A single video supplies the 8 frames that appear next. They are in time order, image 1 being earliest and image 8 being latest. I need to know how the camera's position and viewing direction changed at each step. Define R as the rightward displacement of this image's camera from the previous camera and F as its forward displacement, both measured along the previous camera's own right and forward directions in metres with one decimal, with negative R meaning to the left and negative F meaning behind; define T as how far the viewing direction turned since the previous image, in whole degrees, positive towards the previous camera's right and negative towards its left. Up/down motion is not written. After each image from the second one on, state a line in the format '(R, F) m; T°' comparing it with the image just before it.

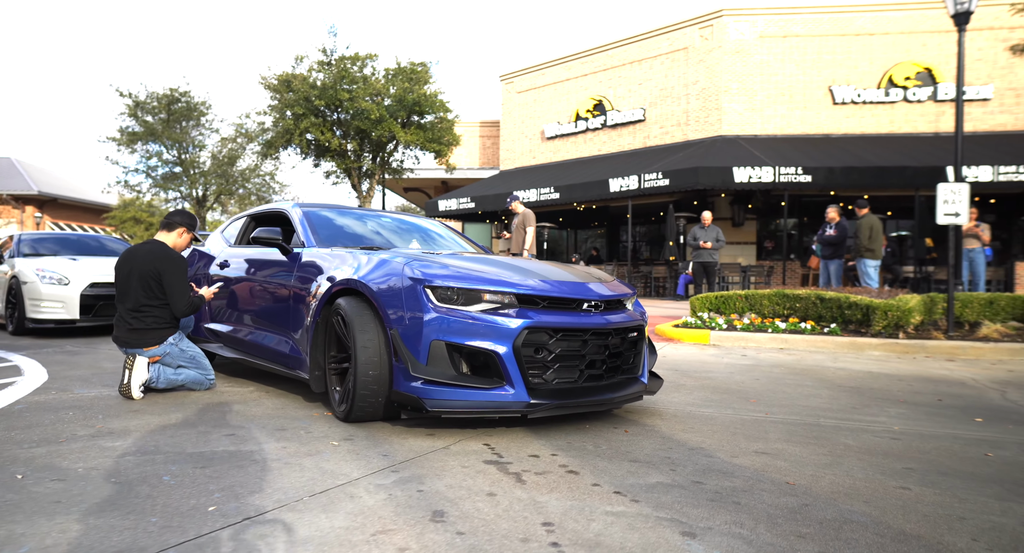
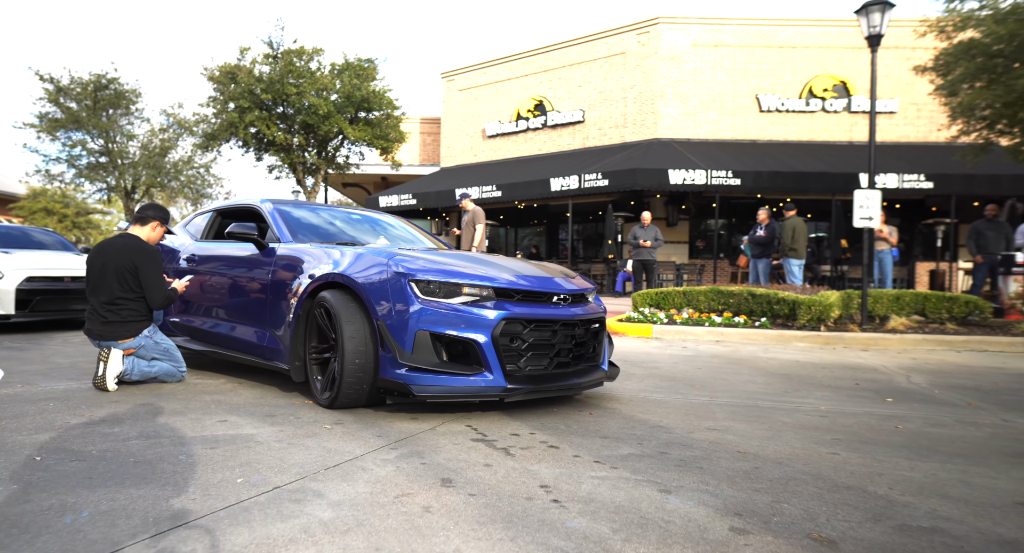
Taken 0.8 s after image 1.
(-0.3, -0.3) m; +6°
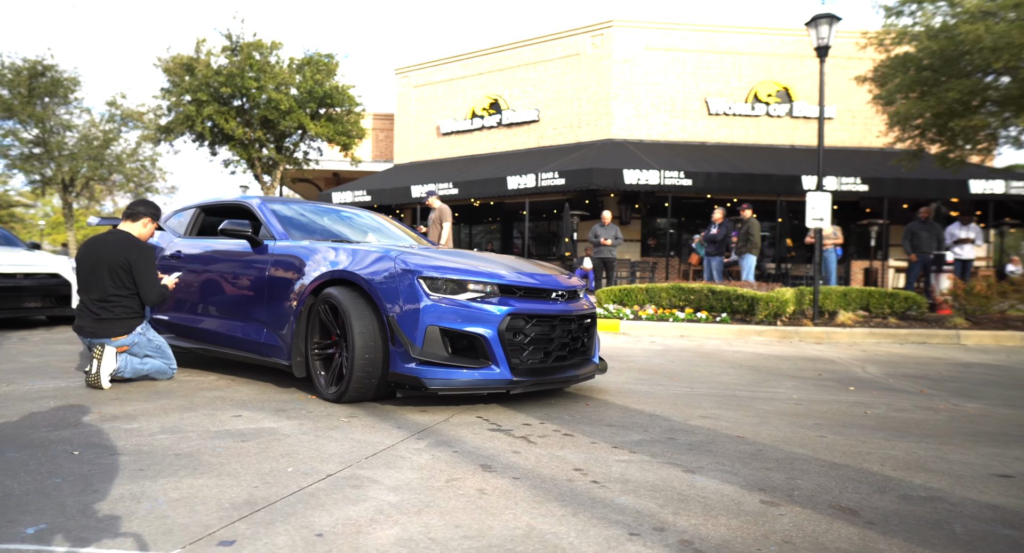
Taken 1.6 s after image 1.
(-0.4, -0.1) m; +5°
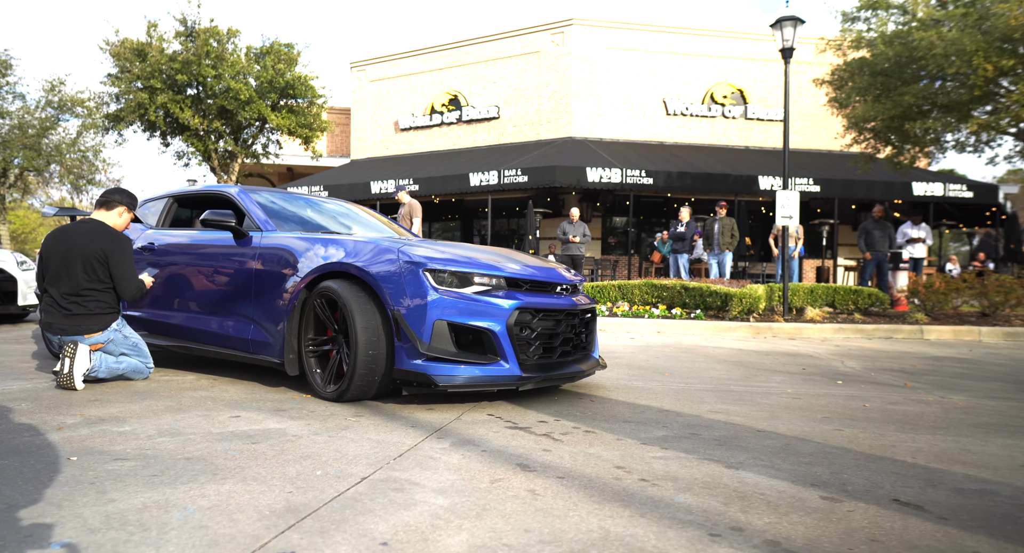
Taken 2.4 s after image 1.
(-0.3, +0.1) m; +4°
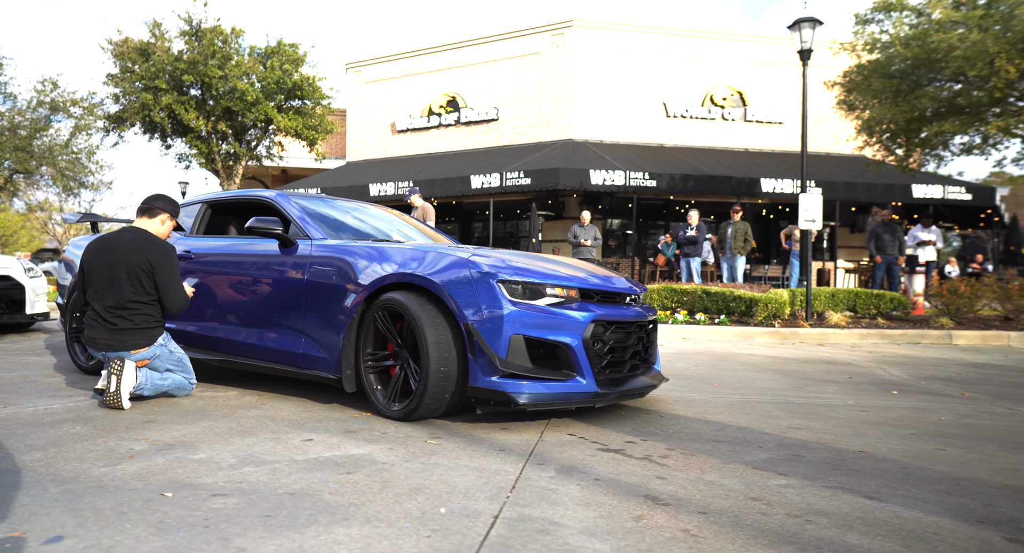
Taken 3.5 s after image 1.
(-0.5, +0.2) m; +1°
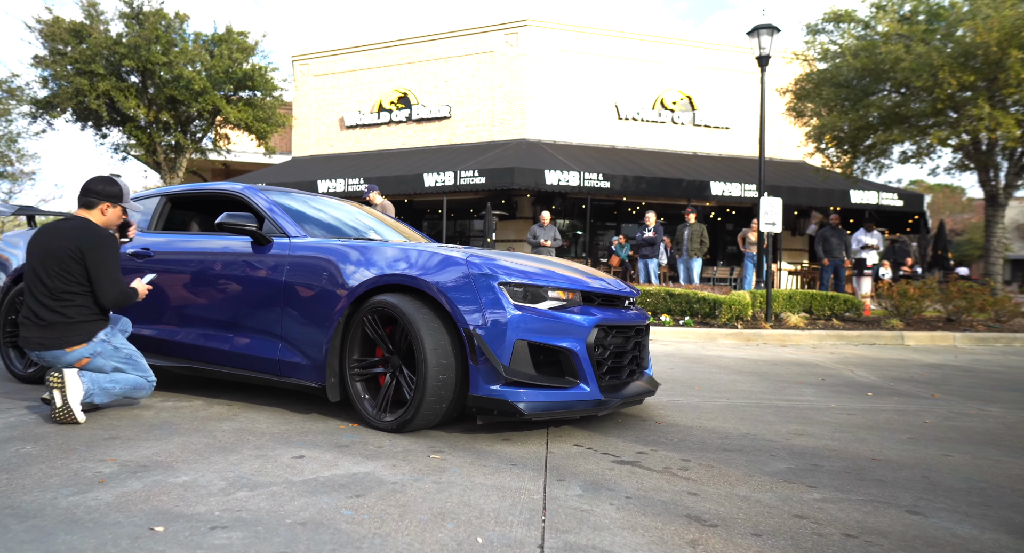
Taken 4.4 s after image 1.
(-0.3, +0.2) m; +5°
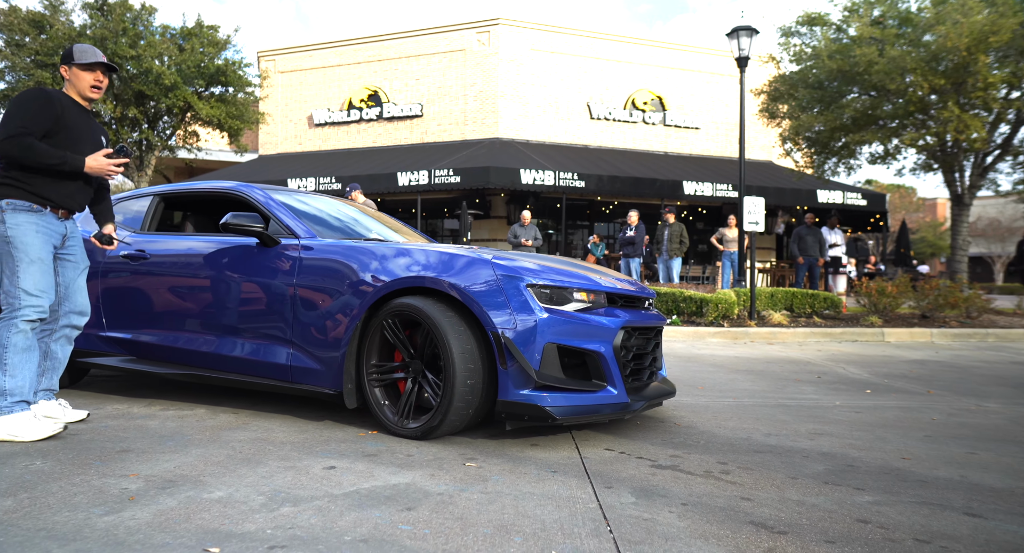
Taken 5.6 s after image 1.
(-0.3, +0.1) m; +3°
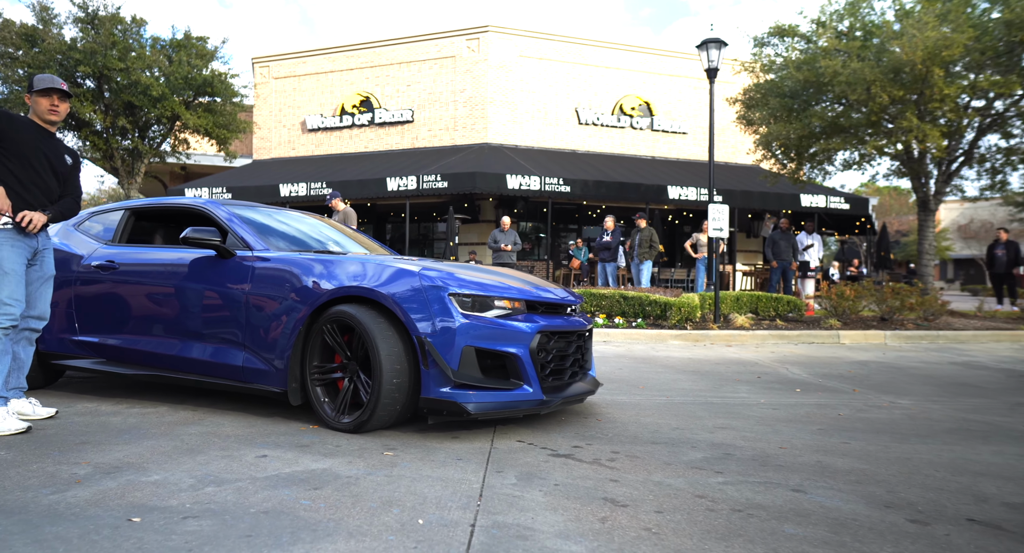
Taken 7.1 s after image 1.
(+0.4, -0.4) m; 0°
